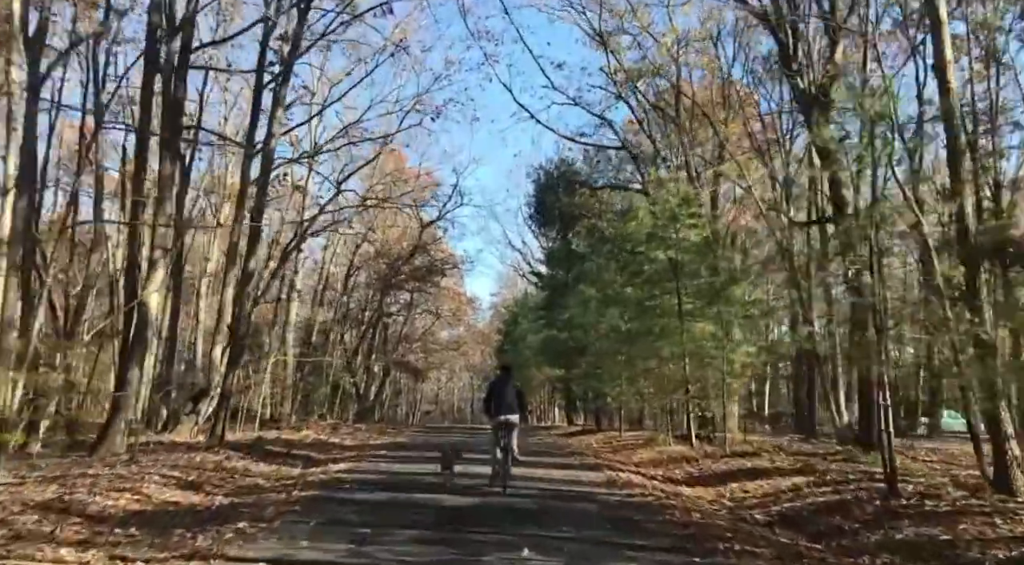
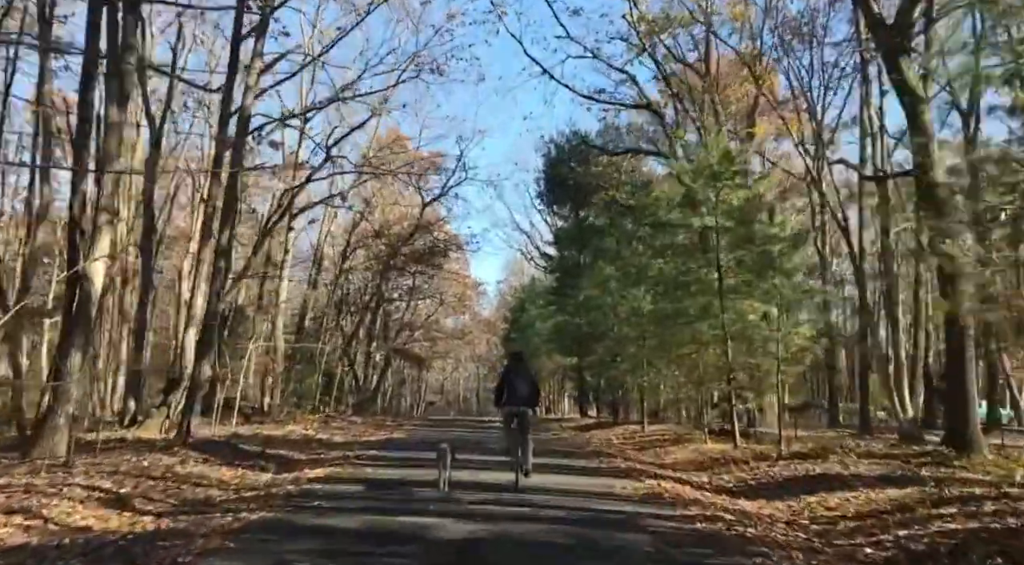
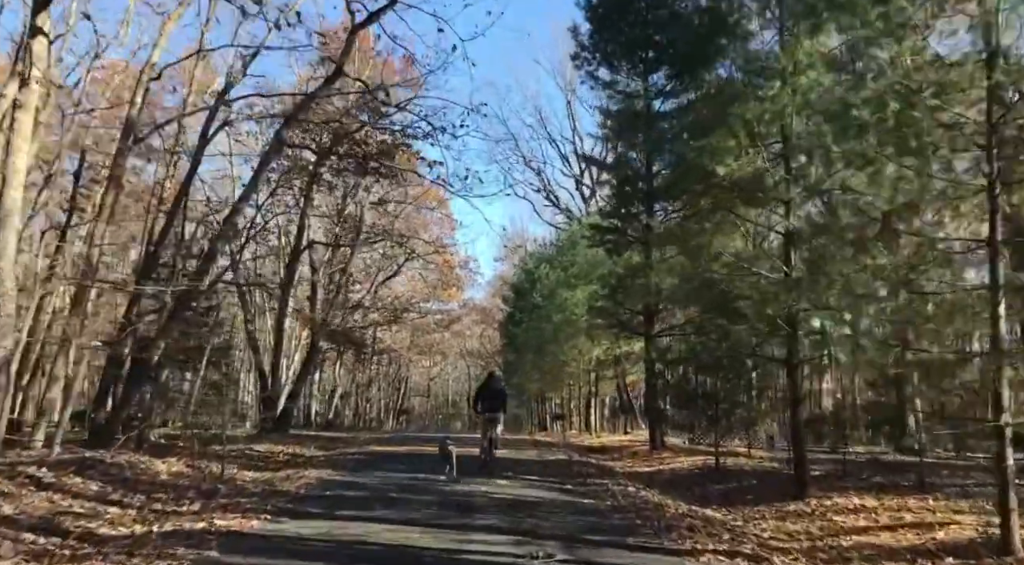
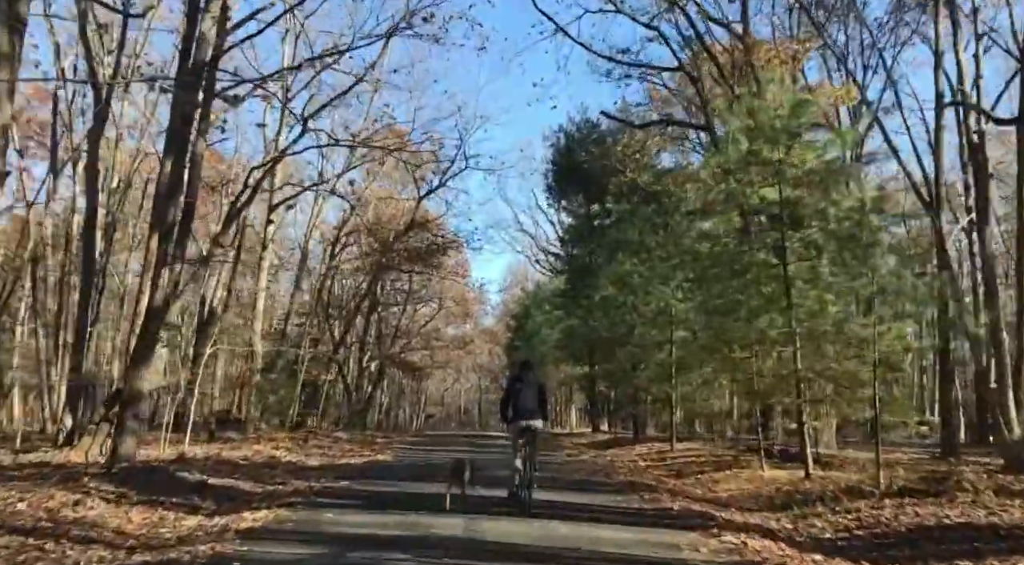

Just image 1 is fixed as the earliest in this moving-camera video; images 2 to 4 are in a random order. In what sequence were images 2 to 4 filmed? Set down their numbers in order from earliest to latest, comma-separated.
2, 4, 3
